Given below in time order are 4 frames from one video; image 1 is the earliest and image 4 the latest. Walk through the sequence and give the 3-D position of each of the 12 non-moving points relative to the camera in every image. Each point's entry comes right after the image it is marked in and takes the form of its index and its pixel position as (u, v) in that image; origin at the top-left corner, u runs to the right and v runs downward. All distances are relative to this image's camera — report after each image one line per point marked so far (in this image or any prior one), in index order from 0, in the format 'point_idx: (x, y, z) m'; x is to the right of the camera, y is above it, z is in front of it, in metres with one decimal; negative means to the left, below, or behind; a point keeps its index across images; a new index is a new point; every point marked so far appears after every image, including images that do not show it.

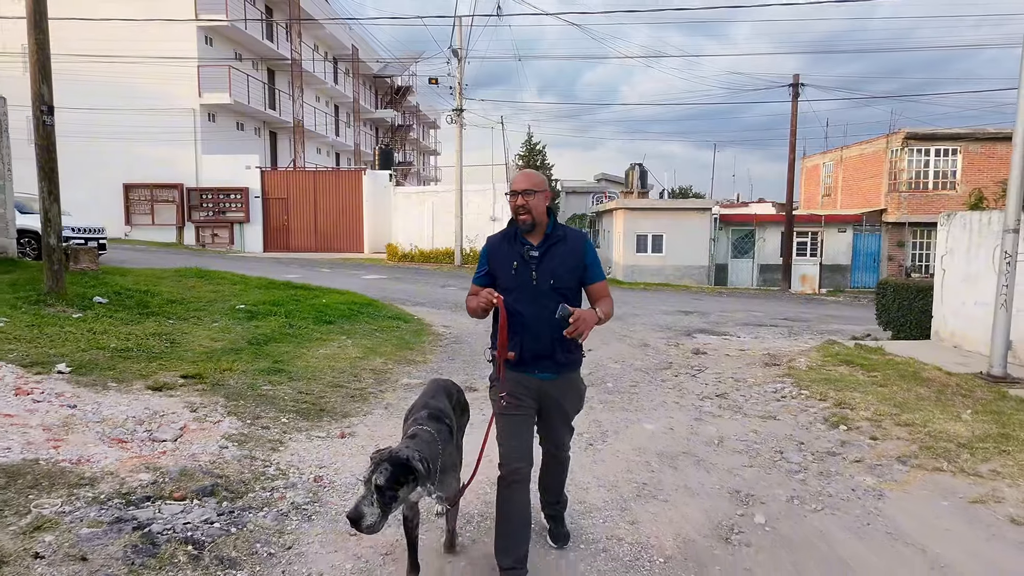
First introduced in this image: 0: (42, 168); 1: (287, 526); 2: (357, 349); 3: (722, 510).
0: (-5.5, +1.4, +7.6) m
1: (-1.2, -1.3, +3.4) m
2: (-1.9, -0.7, +7.9) m
3: (+1.3, -1.4, +4.0) m
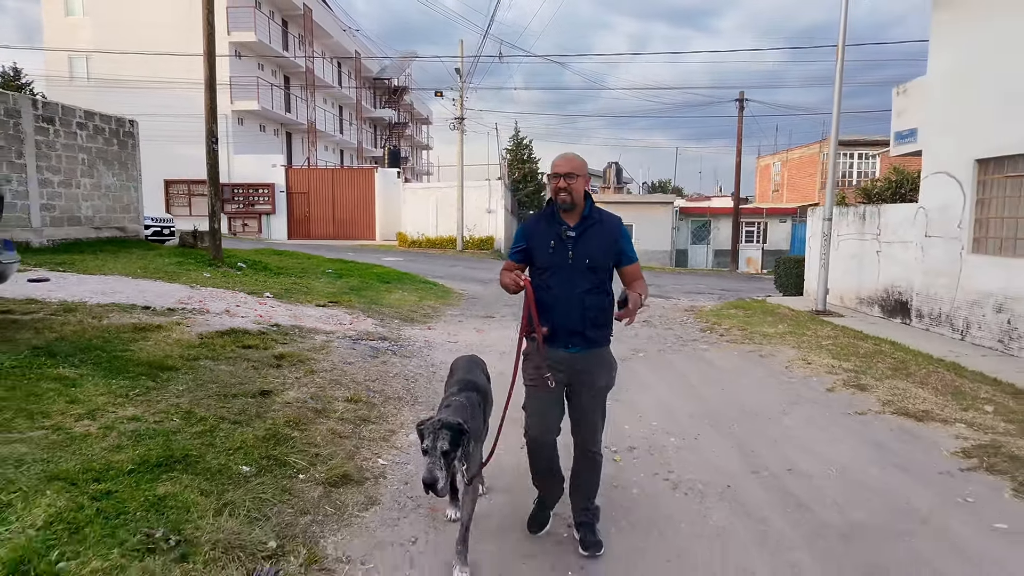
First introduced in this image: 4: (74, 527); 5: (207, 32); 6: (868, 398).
0: (-5.5, +2.0, +11.7) m
1: (-1.0, -0.7, +7.6) m
2: (-1.9, -0.2, +12.1) m
3: (+1.5, -0.8, +8.3) m
4: (-1.8, -1.0, +2.7) m
5: (-5.5, +4.6, +11.5) m
6: (+3.4, -1.1, +6.1) m
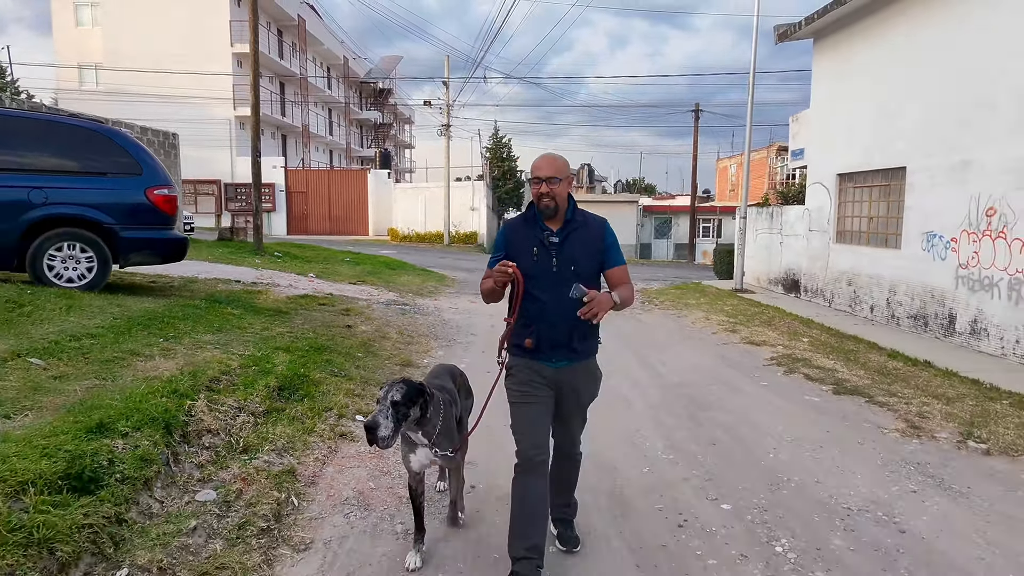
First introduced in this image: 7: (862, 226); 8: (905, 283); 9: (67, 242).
0: (-5.8, +2.3, +14.5) m
1: (-1.3, -0.4, +10.7) m
2: (-2.2, +0.2, +15.0) m
3: (+1.2, -0.5, +11.4) m
4: (-1.9, -0.7, +5.7) m
5: (-5.8, +4.9, +14.3) m
6: (+3.2, -0.7, +9.3) m
7: (+6.3, +1.1, +11.6) m
8: (+6.2, +0.1, +10.1) m
9: (-4.7, +0.5, +6.7) m
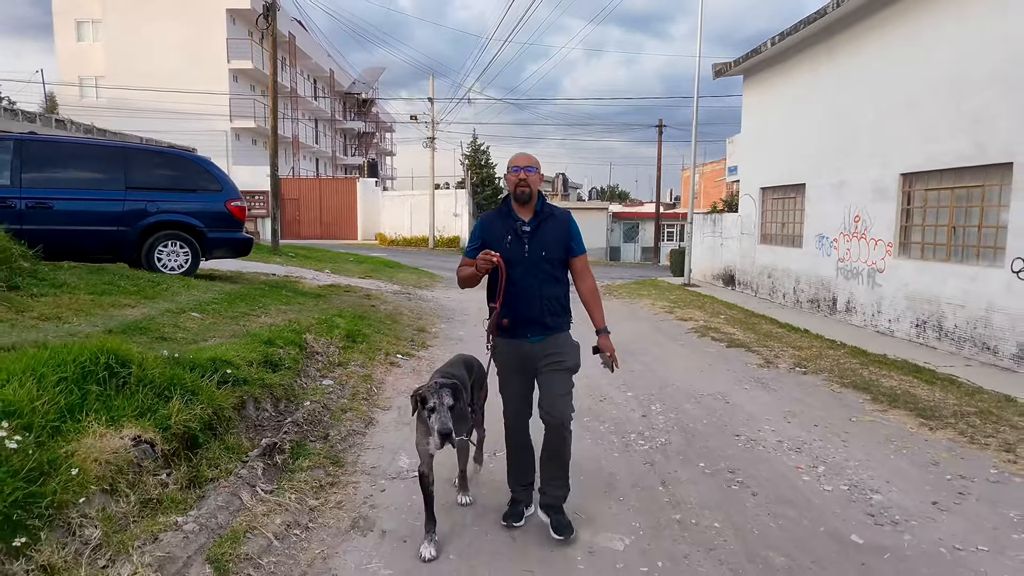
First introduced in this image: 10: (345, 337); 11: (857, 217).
0: (-6.3, +2.4, +16.9) m
1: (-1.6, -0.2, +13.1) m
2: (-2.7, +0.3, +17.5) m
3: (+0.9, -0.3, +14.0) m
4: (-2.0, -0.5, +8.1) m
5: (-6.3, +5.1, +16.7) m
6: (+3.0, -0.5, +12.0) m
7: (+6.0, +1.3, +14.3) m
8: (+5.9, +0.3, +12.9) m
9: (-4.9, +0.7, +9.1) m
10: (-1.9, -0.6, +7.3) m
11: (+6.1, +1.2, +11.2) m
